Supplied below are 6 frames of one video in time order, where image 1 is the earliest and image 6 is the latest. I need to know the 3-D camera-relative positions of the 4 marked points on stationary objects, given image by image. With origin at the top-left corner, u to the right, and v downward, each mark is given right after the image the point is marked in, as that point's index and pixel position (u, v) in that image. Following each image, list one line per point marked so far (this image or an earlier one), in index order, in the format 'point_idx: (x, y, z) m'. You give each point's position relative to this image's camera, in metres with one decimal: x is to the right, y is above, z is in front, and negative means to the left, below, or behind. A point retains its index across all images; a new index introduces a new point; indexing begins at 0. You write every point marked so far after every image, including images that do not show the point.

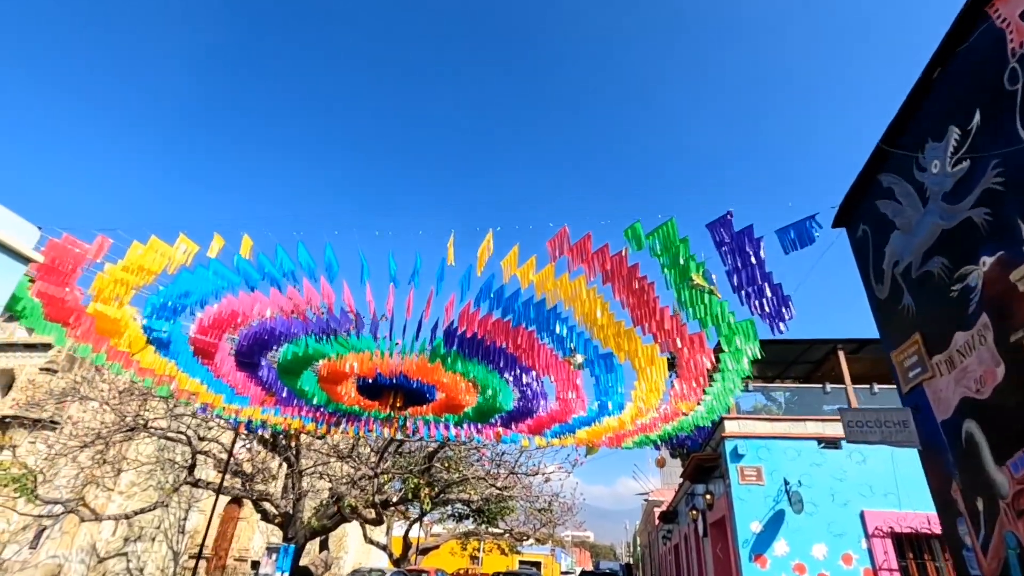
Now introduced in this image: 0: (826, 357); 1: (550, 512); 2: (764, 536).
0: (+5.7, -1.3, +9.8) m
1: (+1.3, -7.9, +18.9) m
2: (+3.7, -3.6, +7.8) m
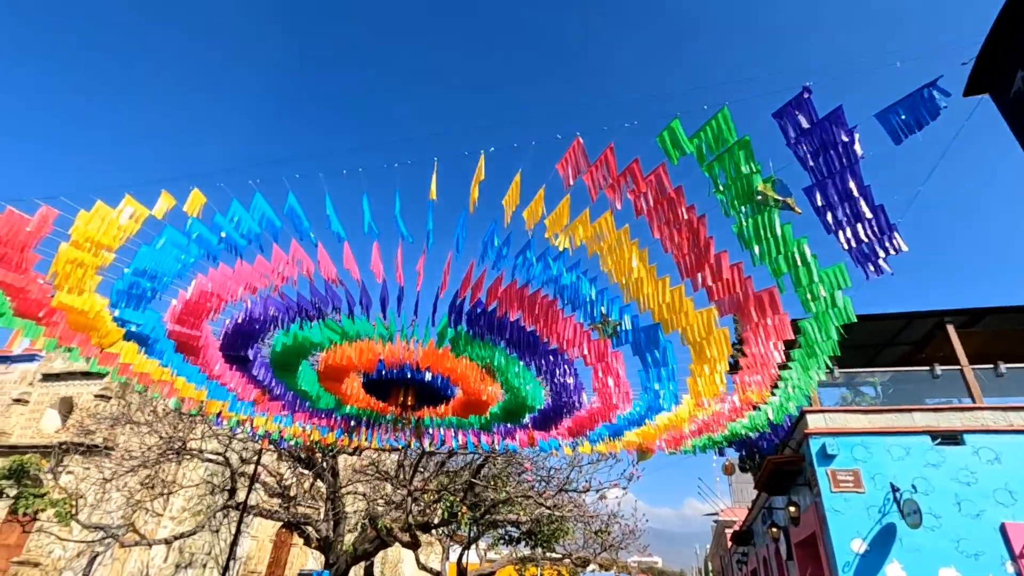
0: (+6.2, -0.7, +8.0) m
1: (+3.1, -7.9, +17.2) m
2: (+4.1, -3.1, +6.2) m
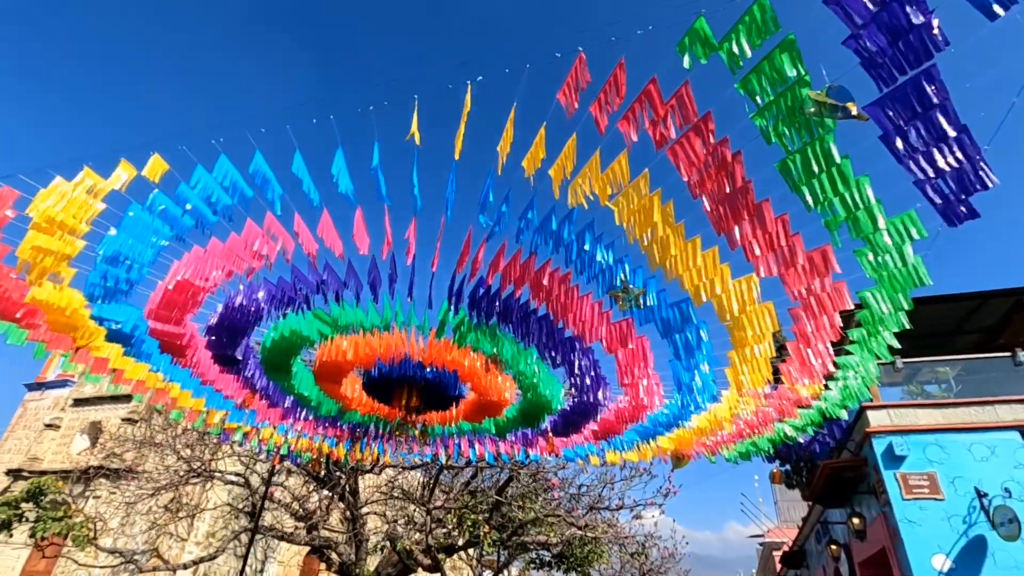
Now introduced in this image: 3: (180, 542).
0: (+6.4, -0.4, +7.0) m
1: (+4.0, -8.0, +16.1) m
2: (+4.3, -2.8, +5.2) m
3: (-11.9, -9.0, +19.1) m
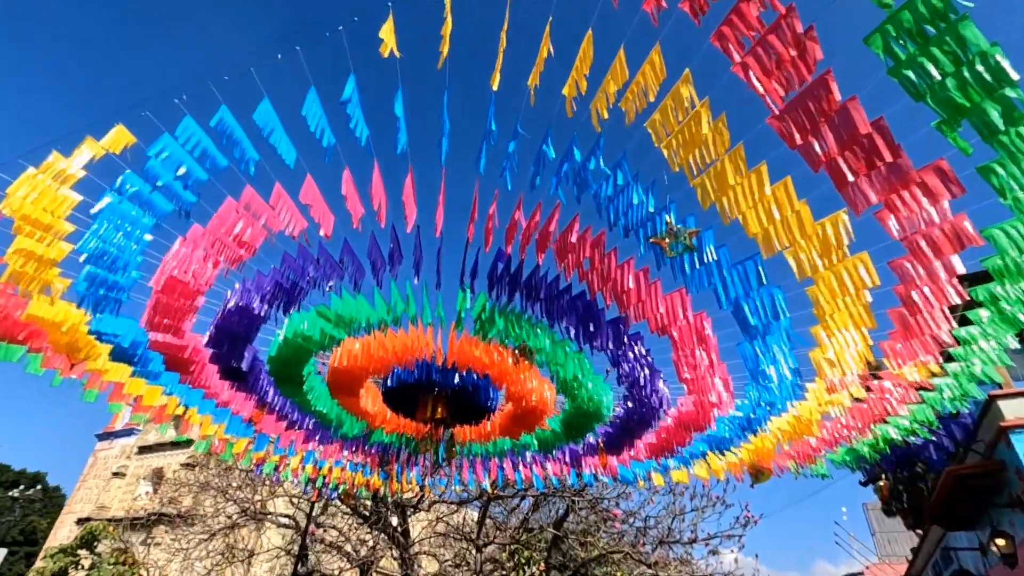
0: (+6.8, +0.1, +5.6) m
1: (+5.7, -8.3, +14.3) m
2: (+4.7, -2.3, +3.8) m
3: (-9.7, -10.5, +18.7) m
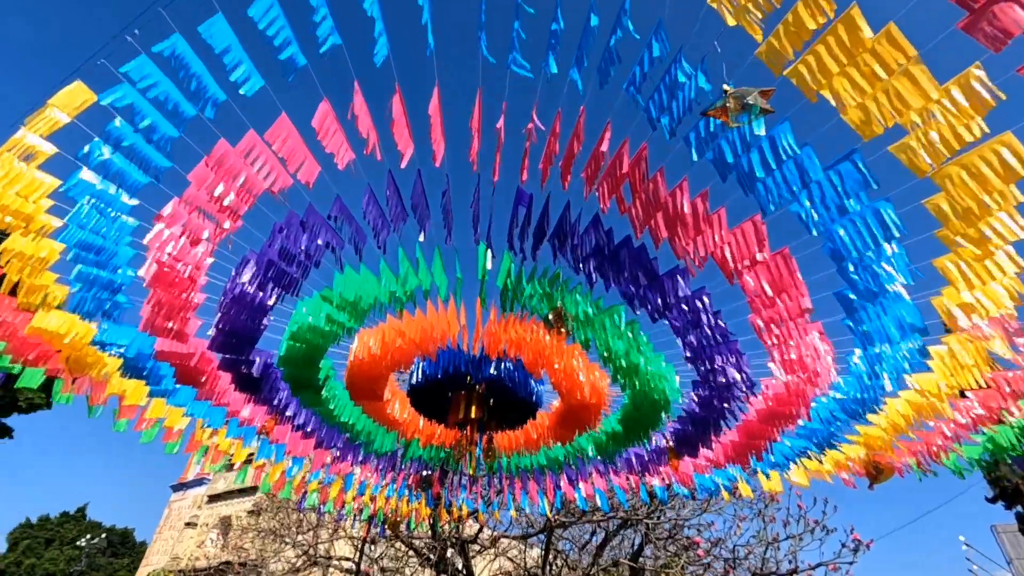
0: (+7.1, +0.8, +4.2) m
1: (+7.6, -8.1, +12.4) m
2: (+5.0, -1.6, +2.5) m
3: (-7.1, -11.8, +18.1) m
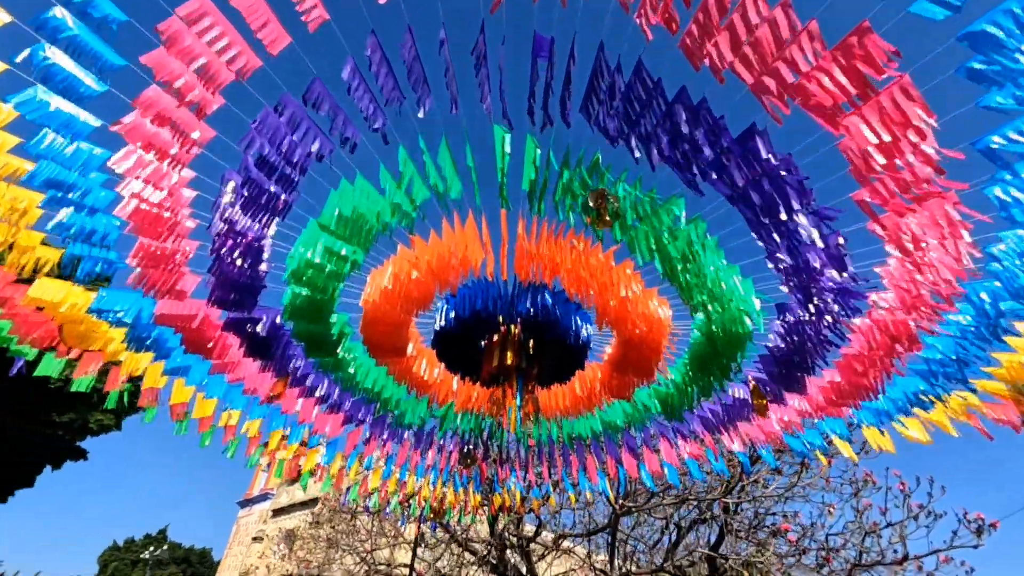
0: (+7.2, +1.9, +2.9) m
1: (+9.0, -7.1, +10.8) m
2: (+5.1, -0.7, +1.3) m
3: (-4.7, -12.0, +17.7) m
